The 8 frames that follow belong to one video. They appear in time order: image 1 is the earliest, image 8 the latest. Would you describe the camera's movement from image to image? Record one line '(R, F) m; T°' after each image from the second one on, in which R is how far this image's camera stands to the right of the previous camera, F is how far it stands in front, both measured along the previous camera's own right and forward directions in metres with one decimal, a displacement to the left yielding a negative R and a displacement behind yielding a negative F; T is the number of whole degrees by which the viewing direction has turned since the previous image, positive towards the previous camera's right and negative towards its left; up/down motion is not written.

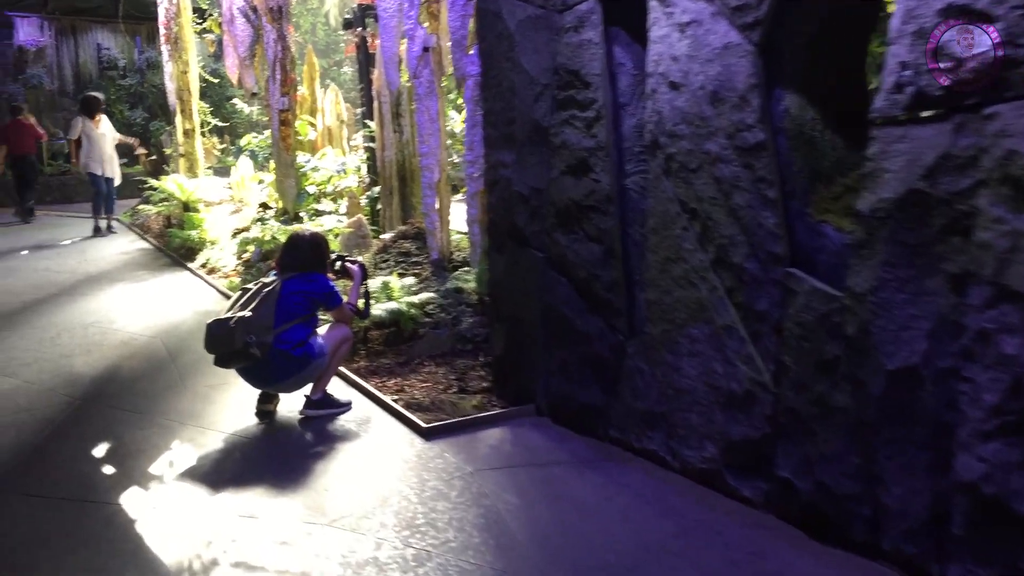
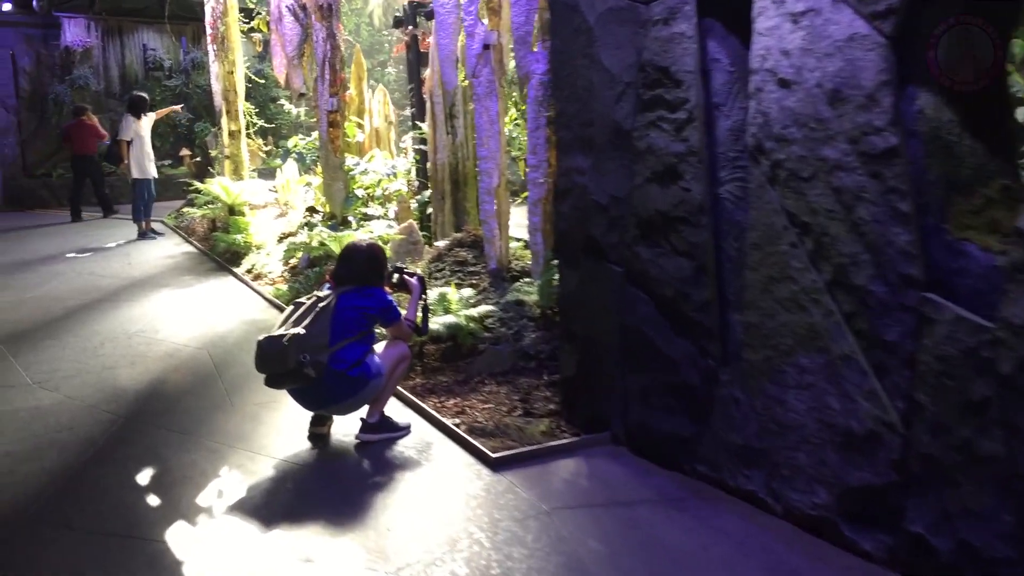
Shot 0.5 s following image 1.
(-0.1, +0.3) m; -2°
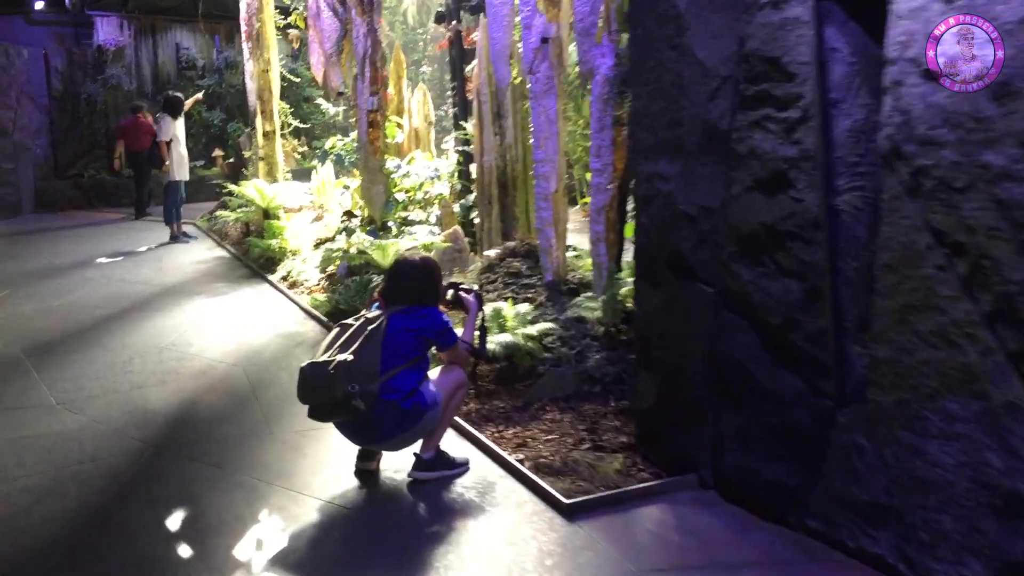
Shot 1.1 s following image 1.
(-0.1, +0.4) m; -2°
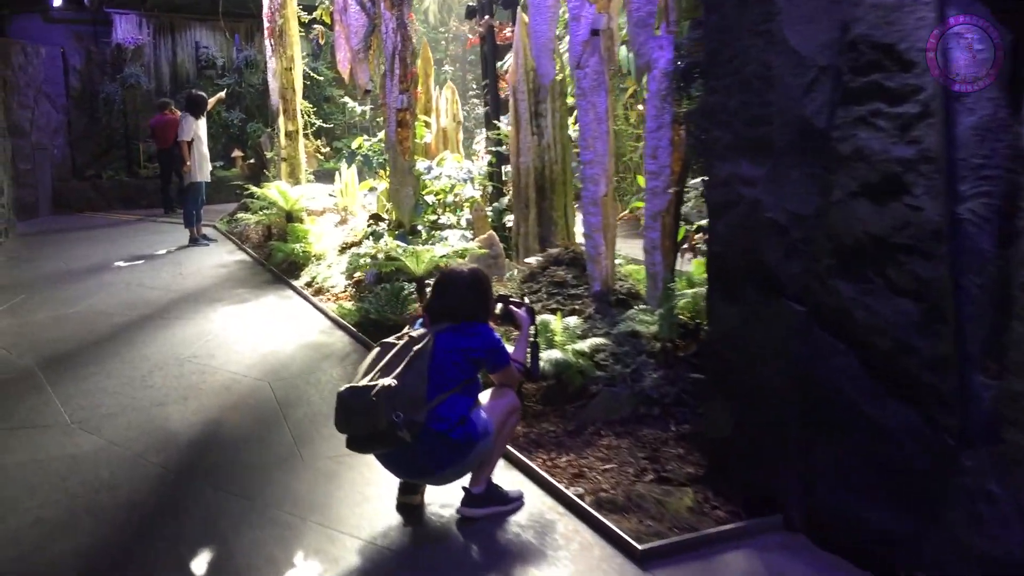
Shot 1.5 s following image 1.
(-0.1, +0.3) m; -1°
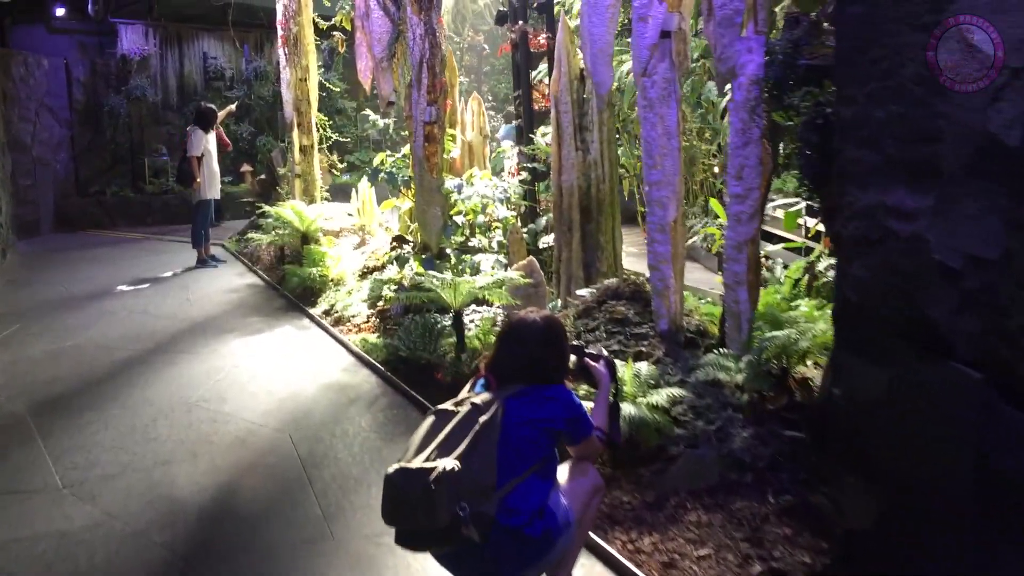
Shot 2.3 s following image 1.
(-0.2, +0.5) m; 0°
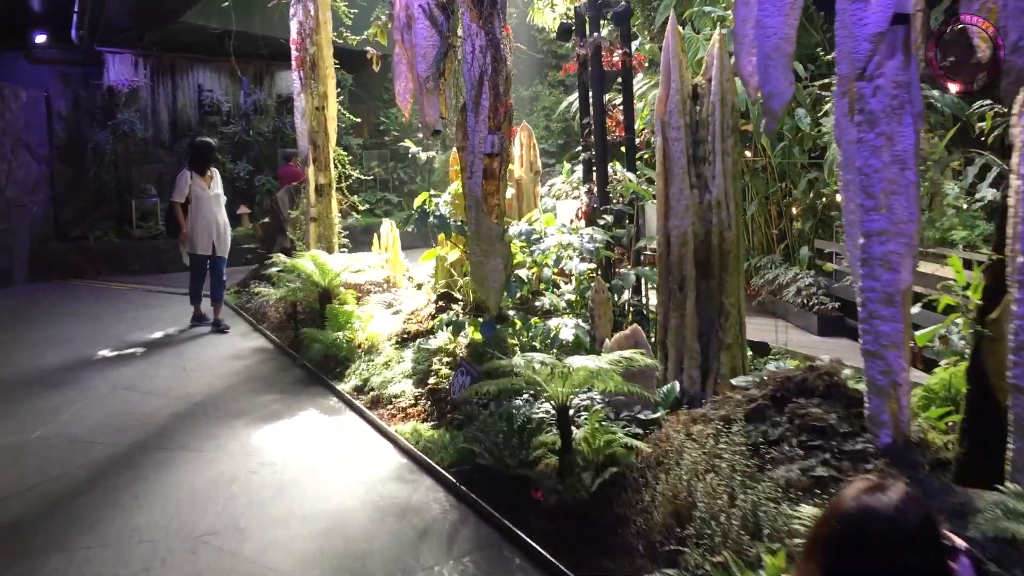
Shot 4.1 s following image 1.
(-0.5, +1.1) m; +1°
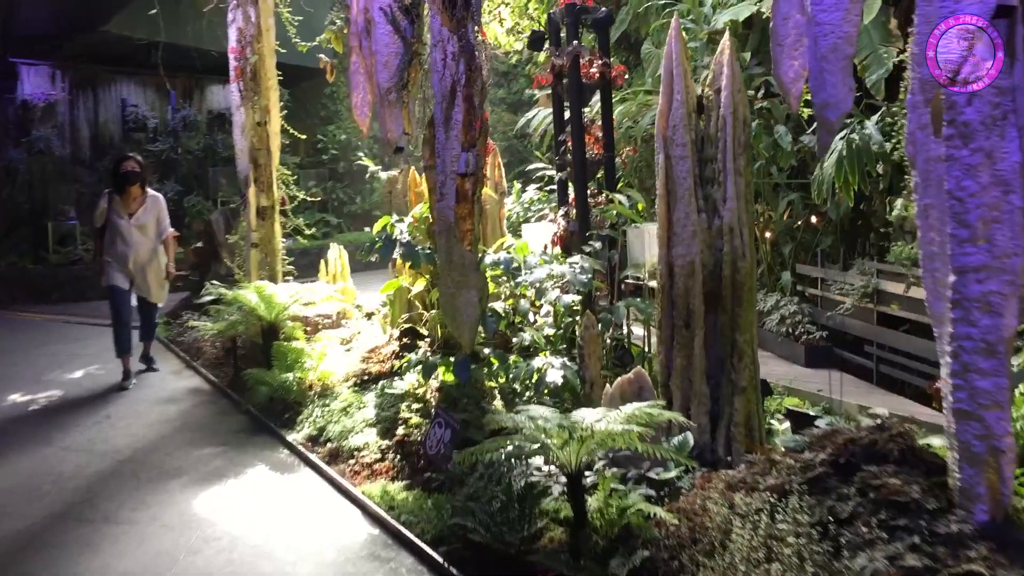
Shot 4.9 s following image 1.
(-0.2, +0.5) m; +4°
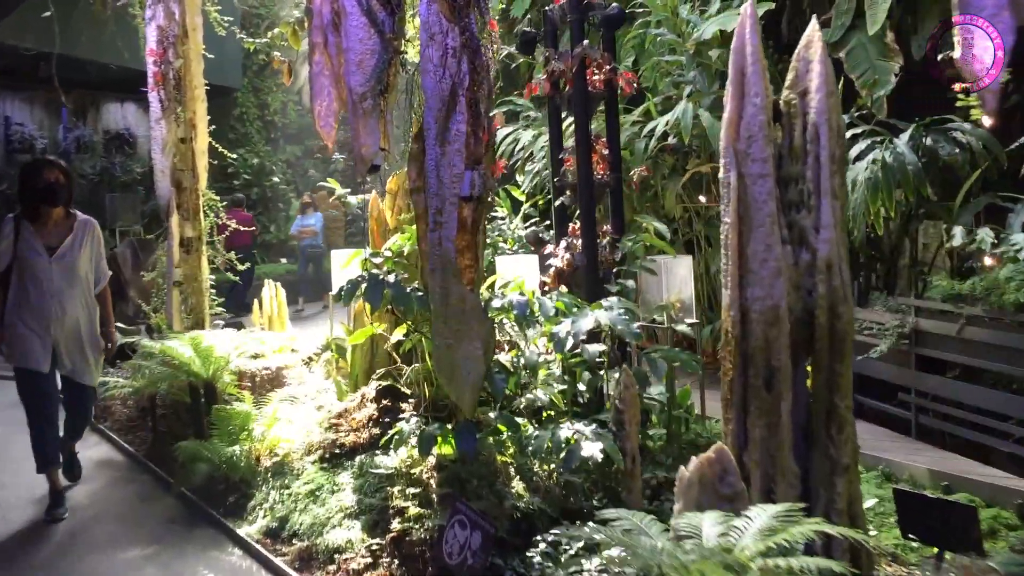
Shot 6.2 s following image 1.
(-0.4, +0.8) m; +6°
